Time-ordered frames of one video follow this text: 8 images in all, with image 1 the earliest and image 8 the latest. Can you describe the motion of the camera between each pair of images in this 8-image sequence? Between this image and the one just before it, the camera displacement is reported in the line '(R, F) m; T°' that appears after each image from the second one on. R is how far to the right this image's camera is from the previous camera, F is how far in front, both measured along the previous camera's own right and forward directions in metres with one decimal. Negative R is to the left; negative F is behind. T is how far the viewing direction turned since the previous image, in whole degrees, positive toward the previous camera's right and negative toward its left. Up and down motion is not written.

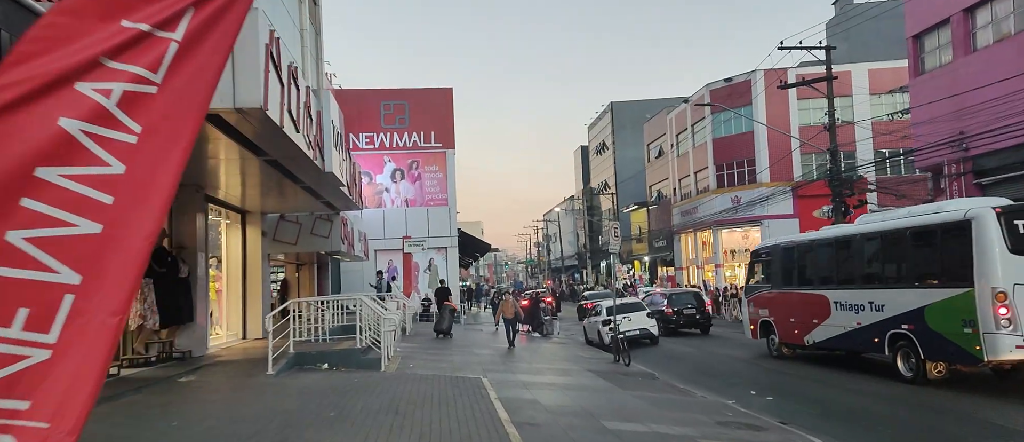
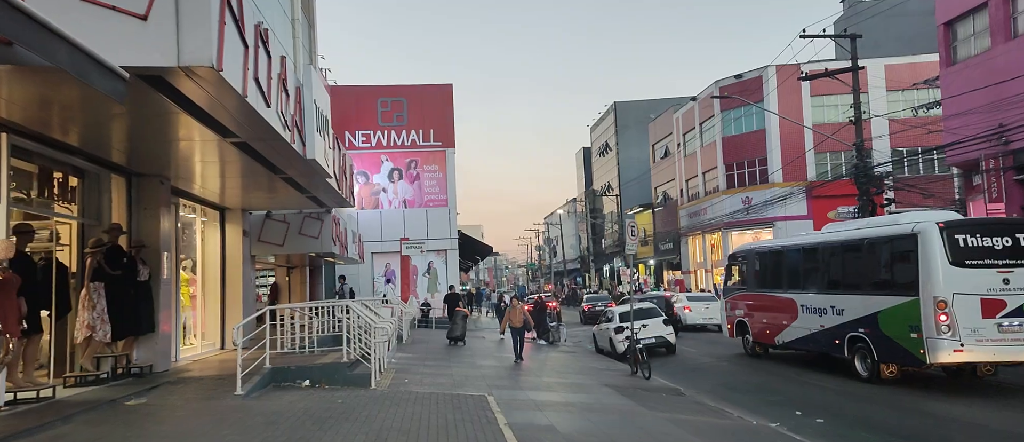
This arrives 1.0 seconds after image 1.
(-0.1, +1.5) m; 0°
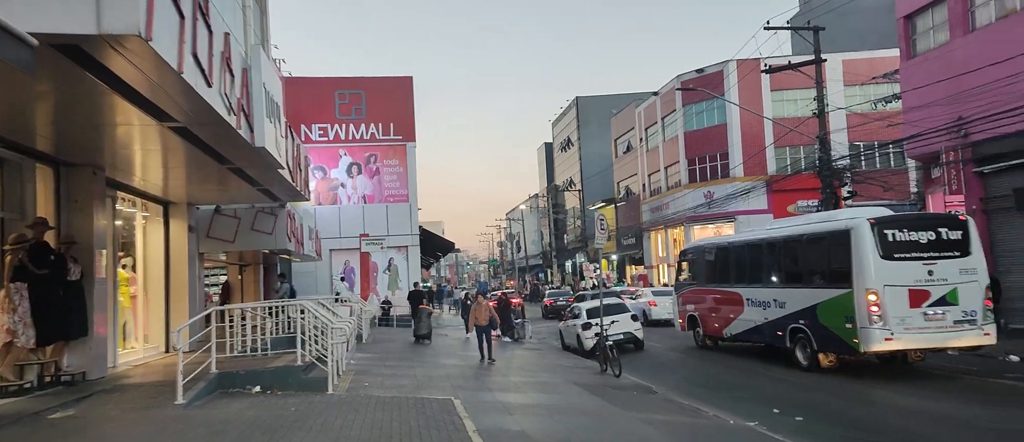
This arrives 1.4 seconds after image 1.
(-0.1, +0.7) m; +2°
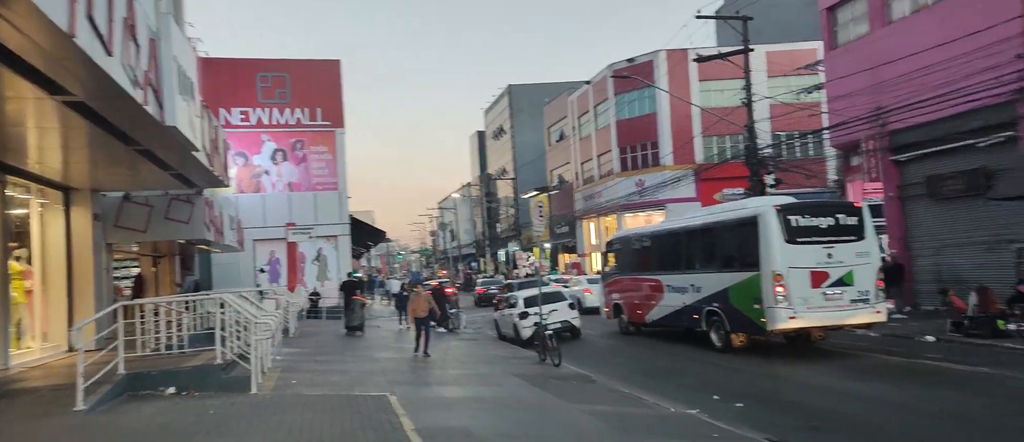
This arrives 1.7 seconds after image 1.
(-0.1, +0.7) m; +4°
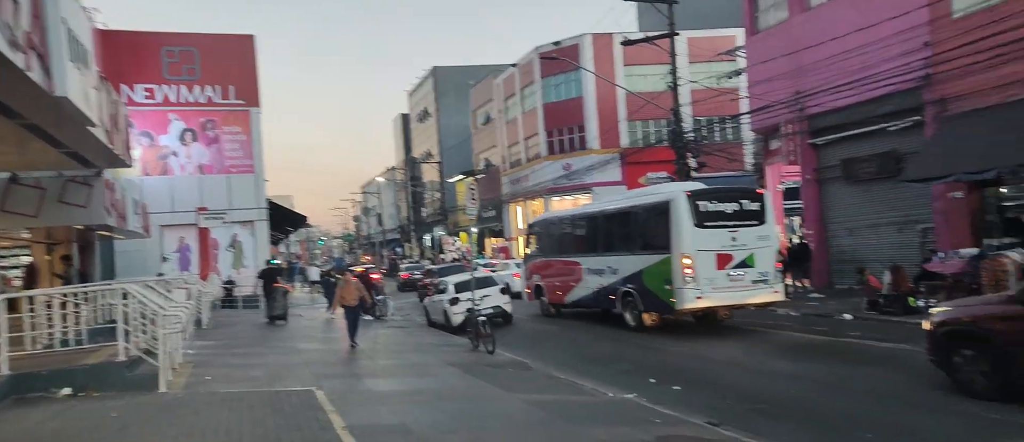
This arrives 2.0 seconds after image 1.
(-0.1, +0.7) m; +5°
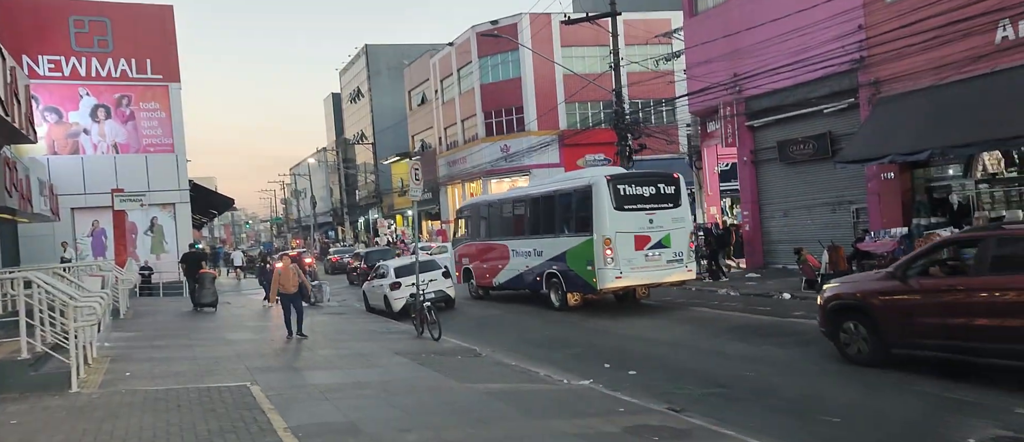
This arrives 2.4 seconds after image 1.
(-0.2, +0.7) m; +4°
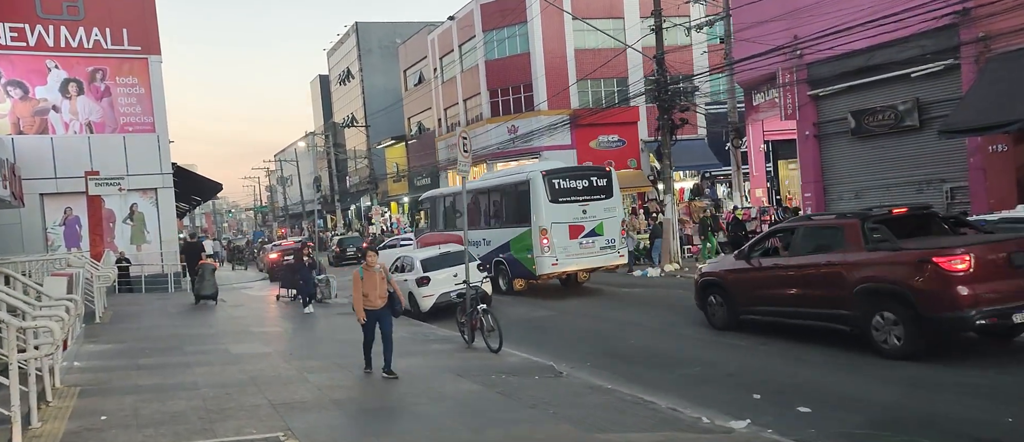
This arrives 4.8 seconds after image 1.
(-1.2, +3.1) m; +1°
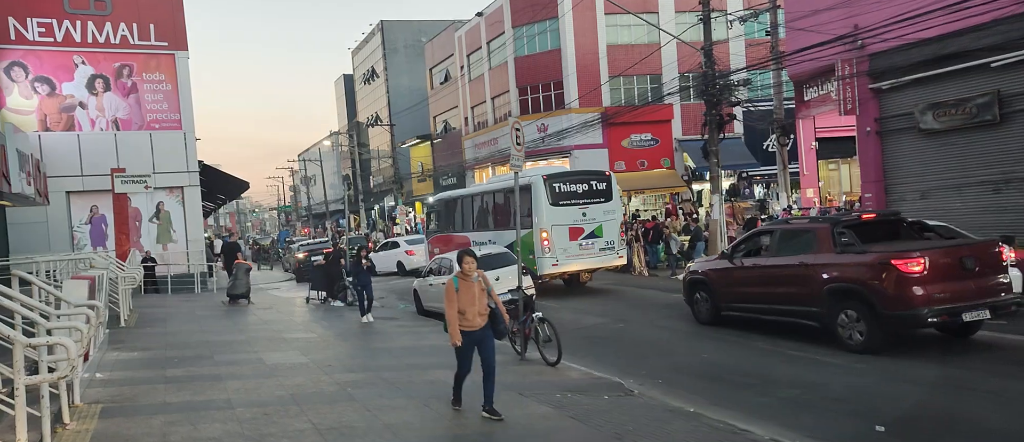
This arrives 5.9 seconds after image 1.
(-0.5, +1.1) m; -1°
